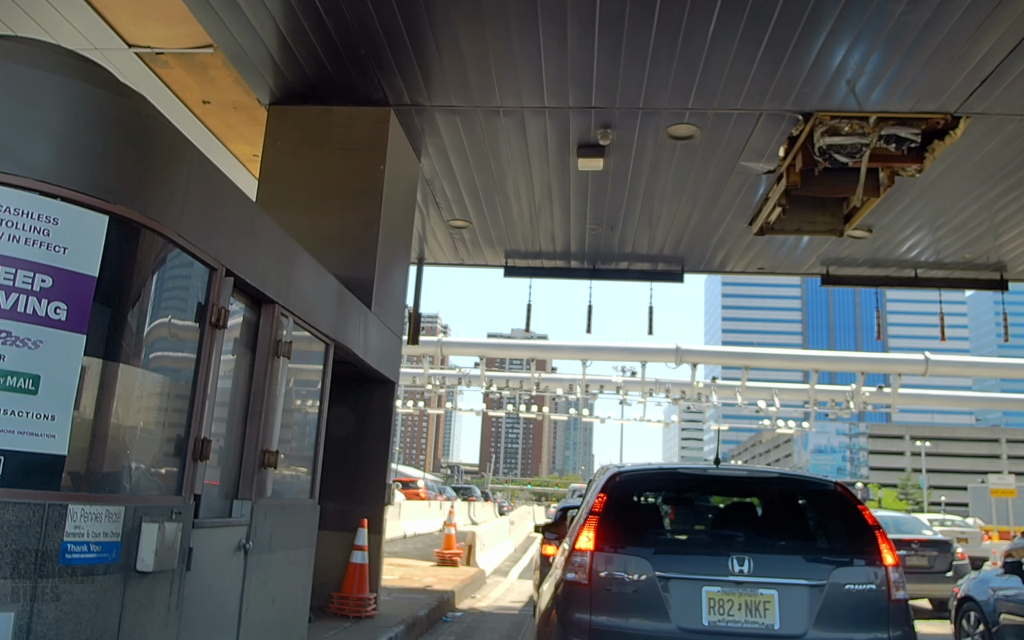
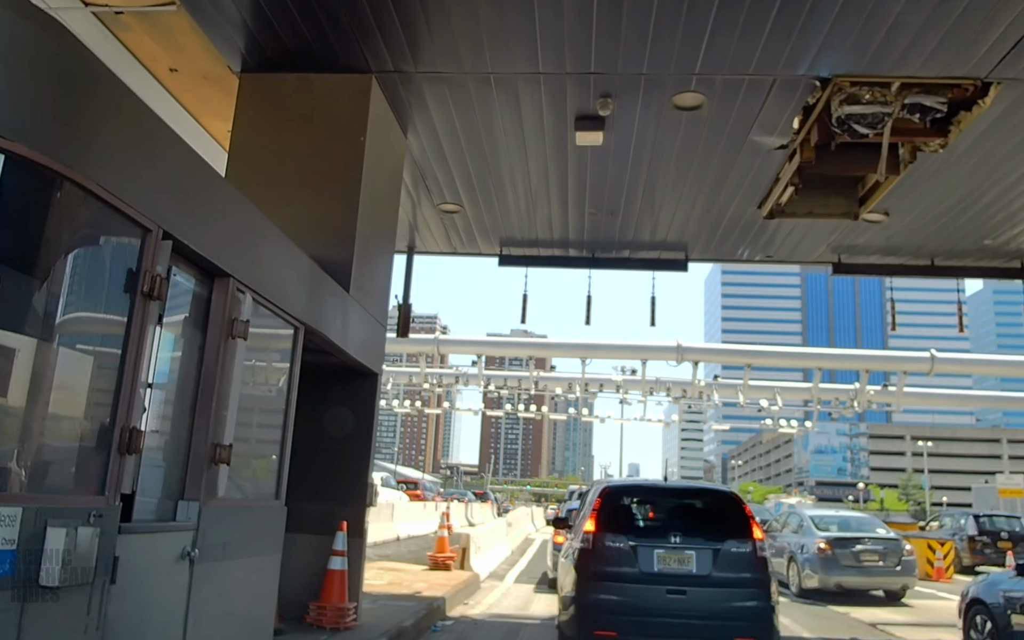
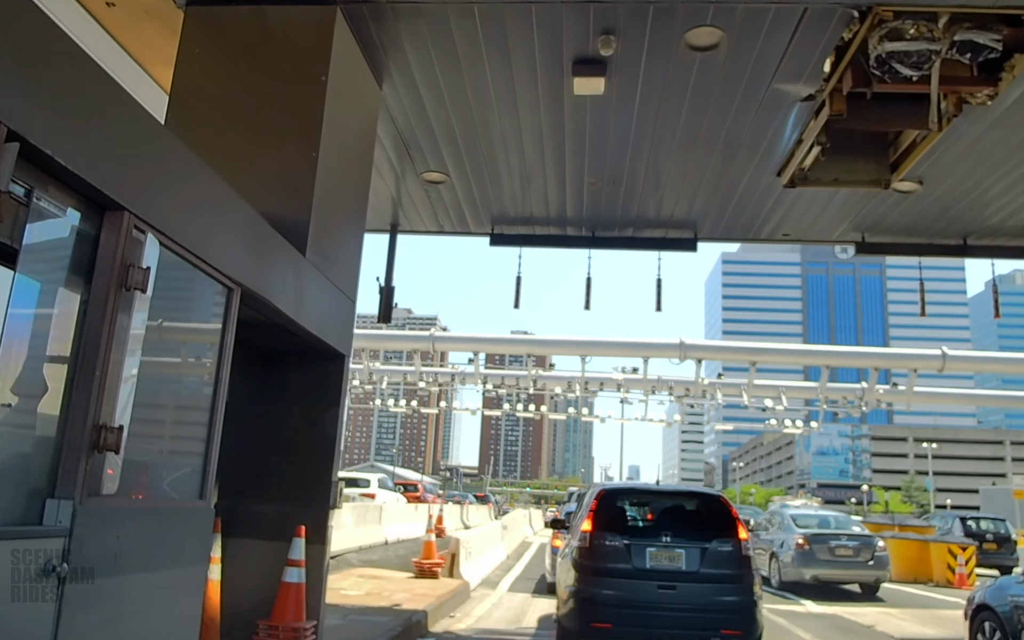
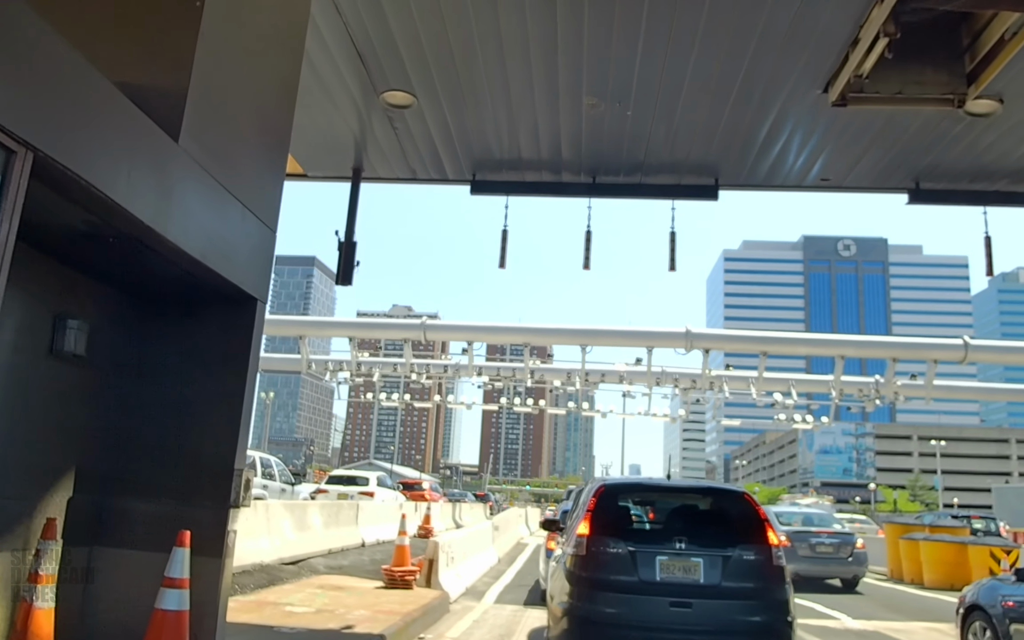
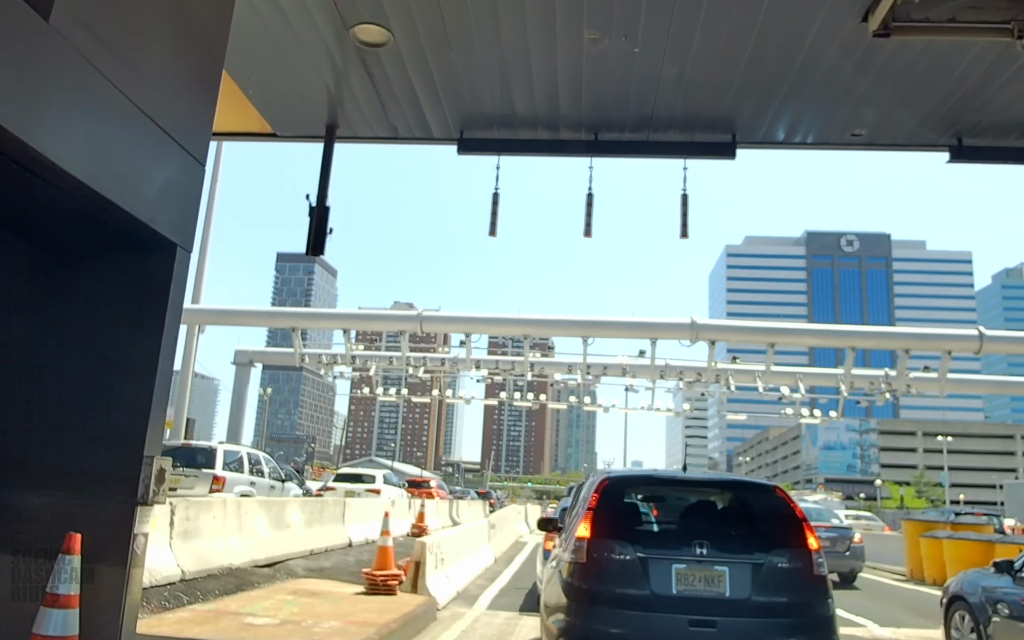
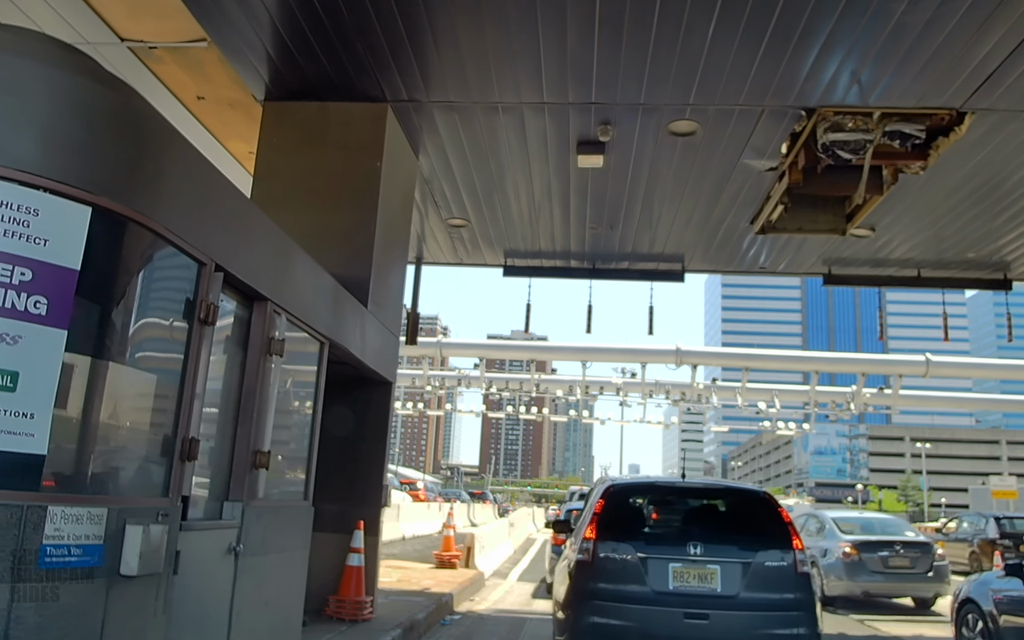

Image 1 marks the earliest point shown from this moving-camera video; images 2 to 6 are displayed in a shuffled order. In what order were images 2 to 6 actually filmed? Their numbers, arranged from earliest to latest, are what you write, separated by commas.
6, 2, 3, 4, 5
